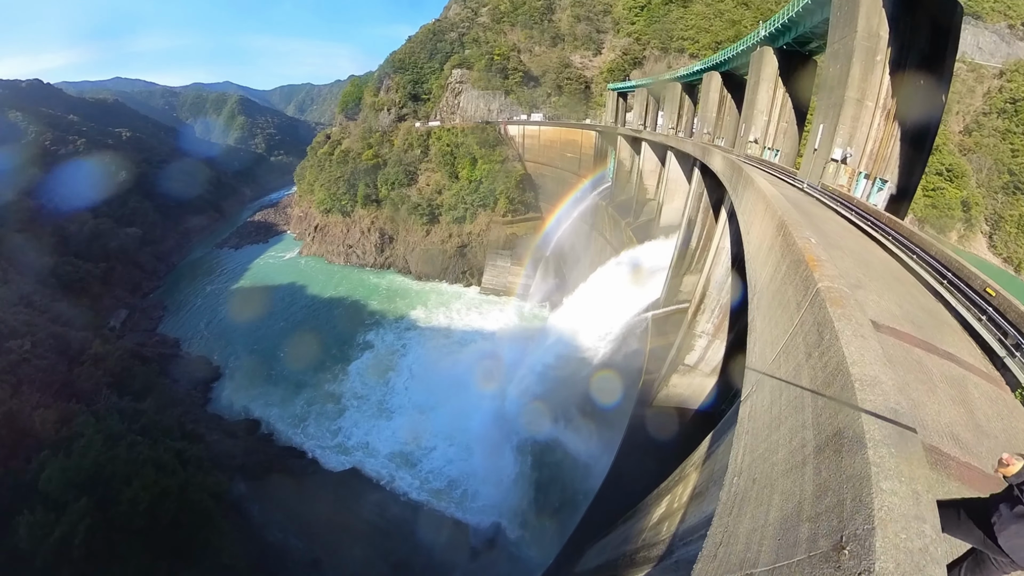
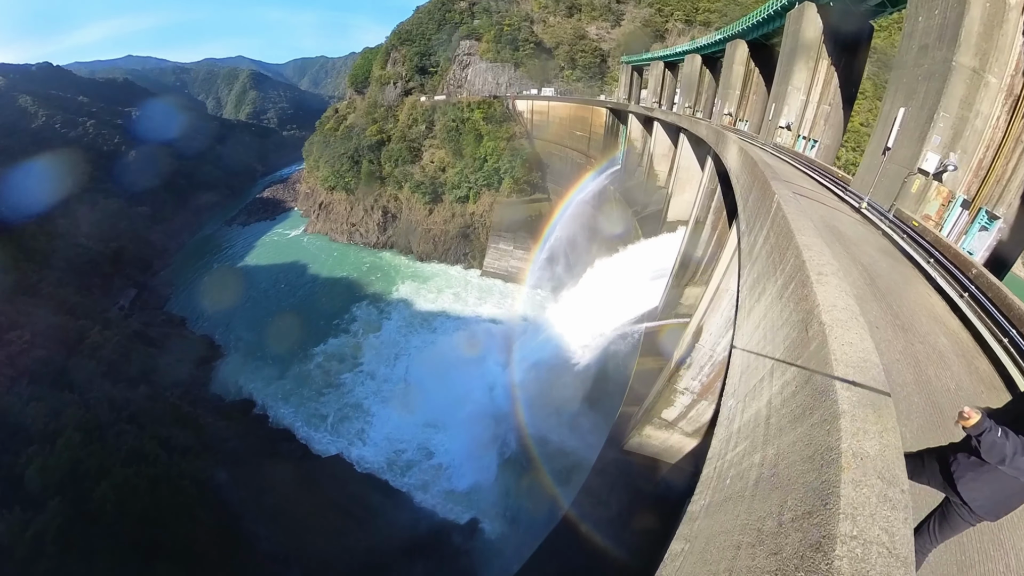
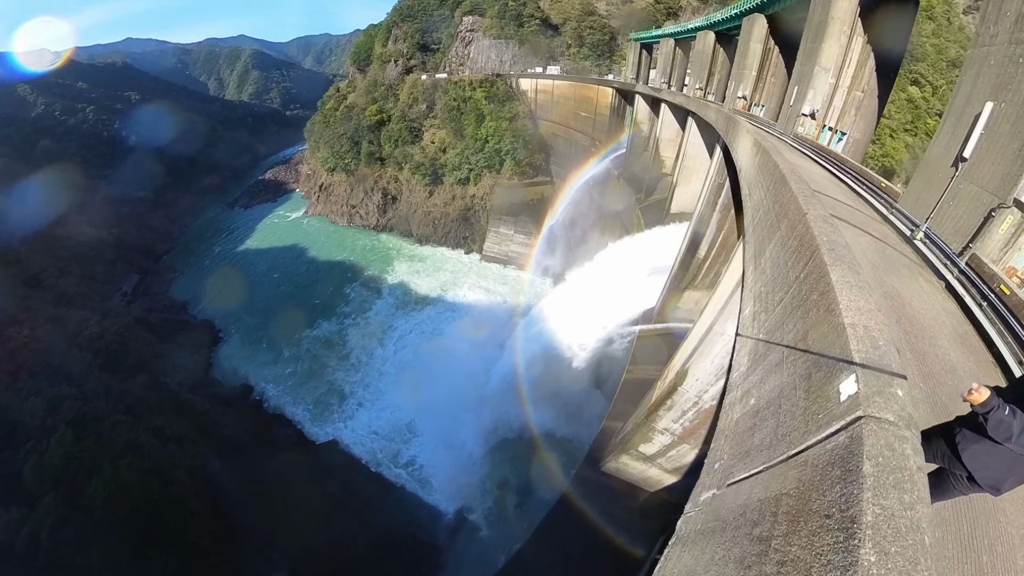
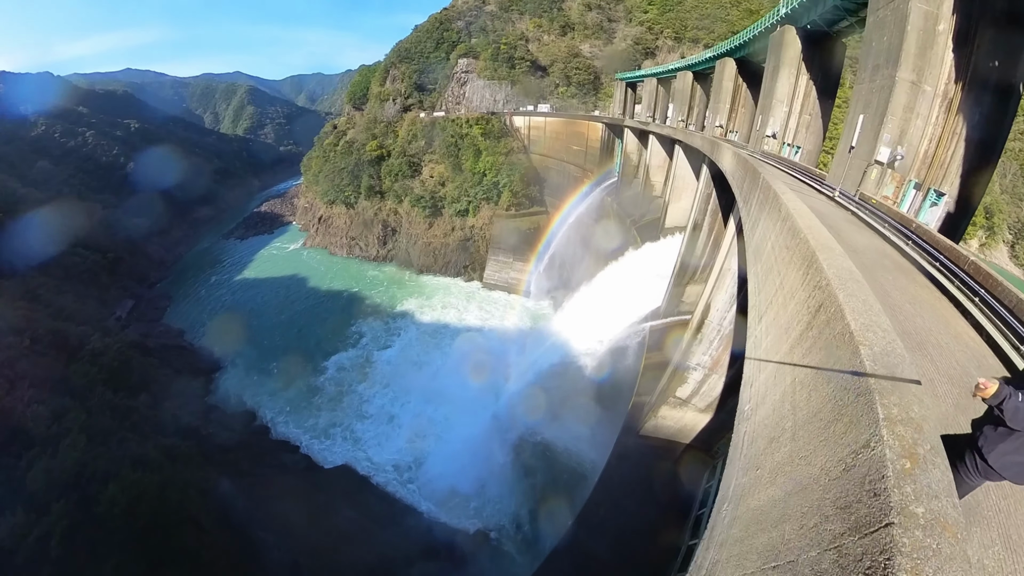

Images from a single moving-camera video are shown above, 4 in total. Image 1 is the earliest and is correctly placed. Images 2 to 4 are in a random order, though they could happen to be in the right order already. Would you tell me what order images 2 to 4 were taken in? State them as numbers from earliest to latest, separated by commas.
4, 2, 3
